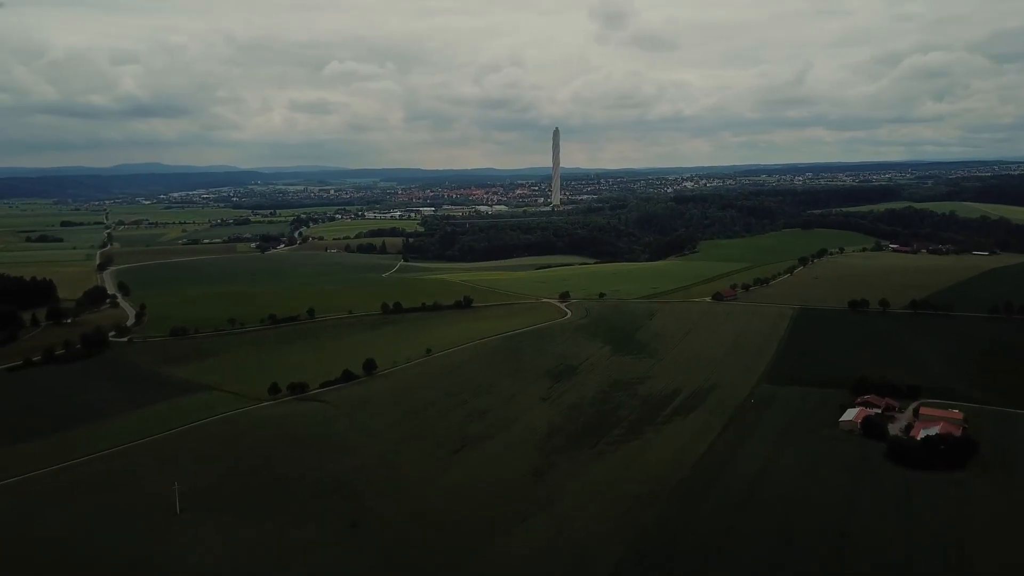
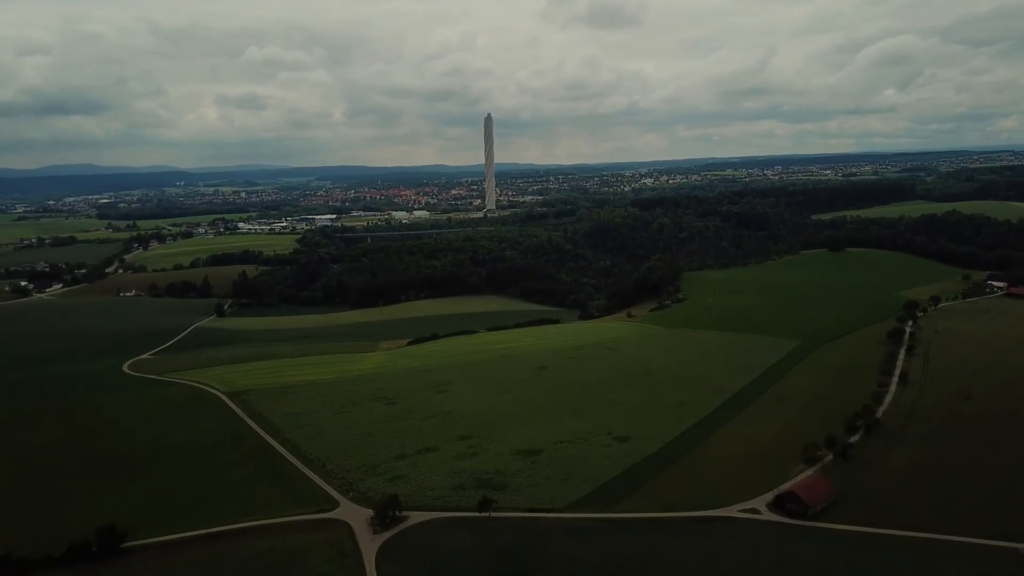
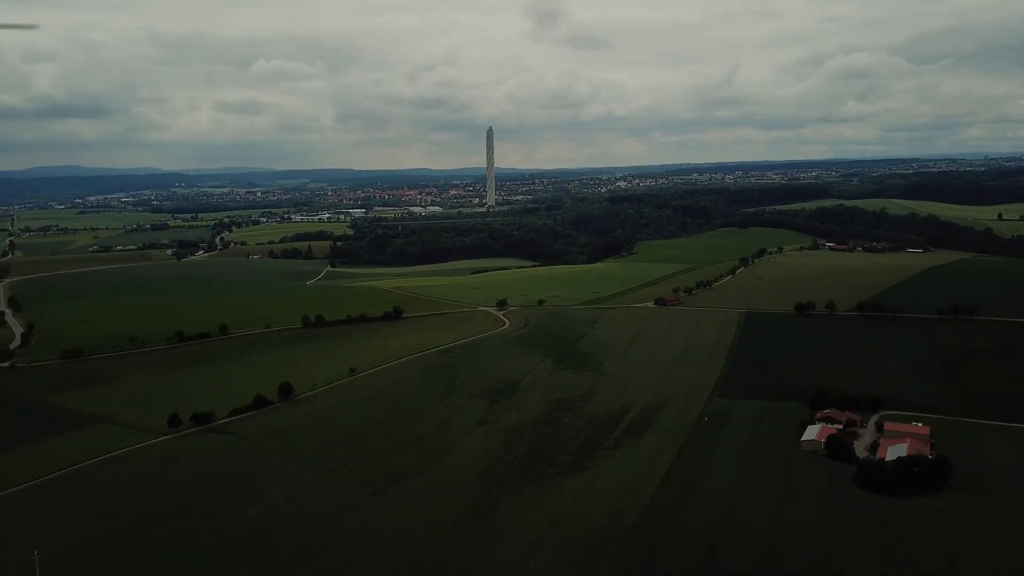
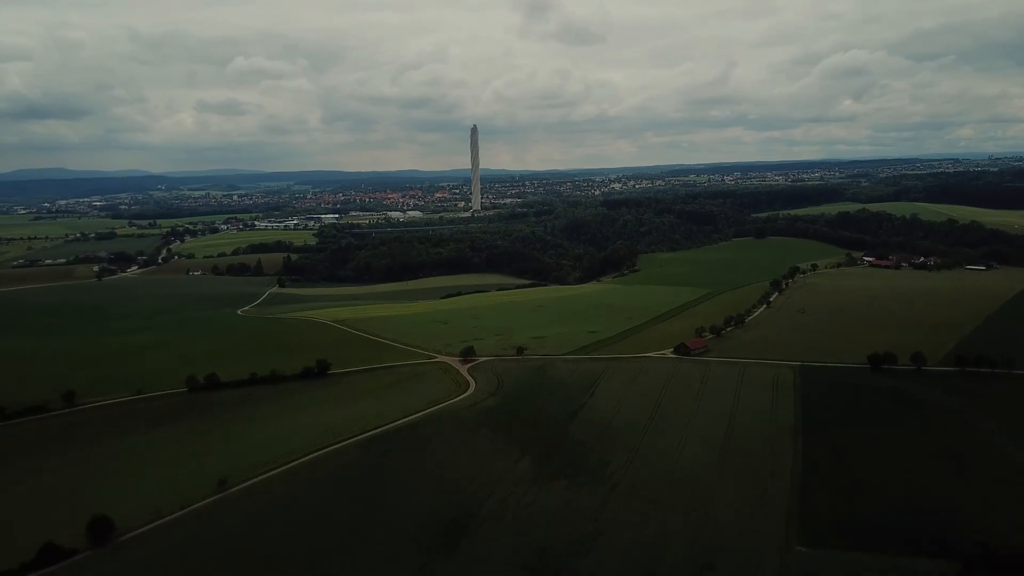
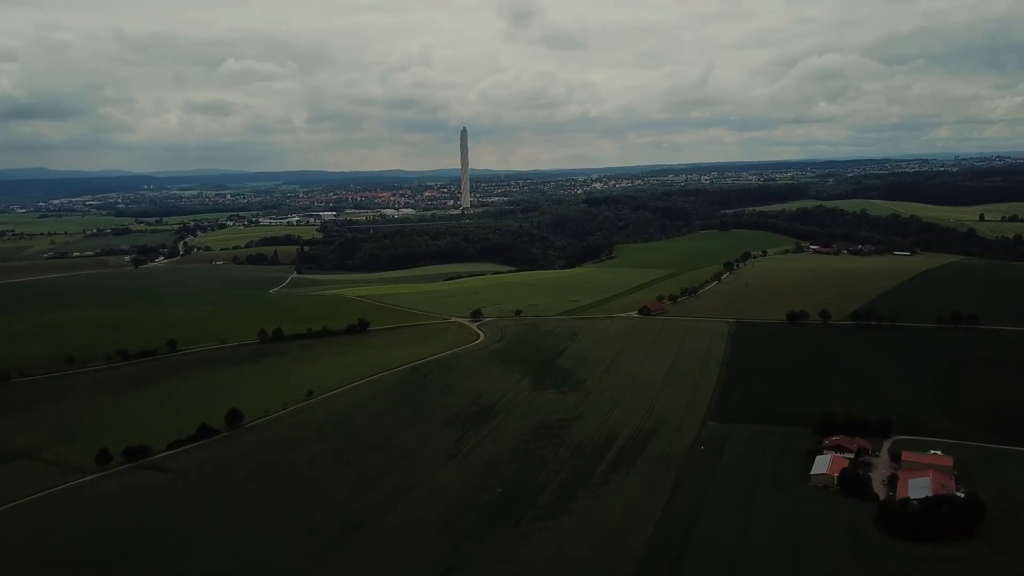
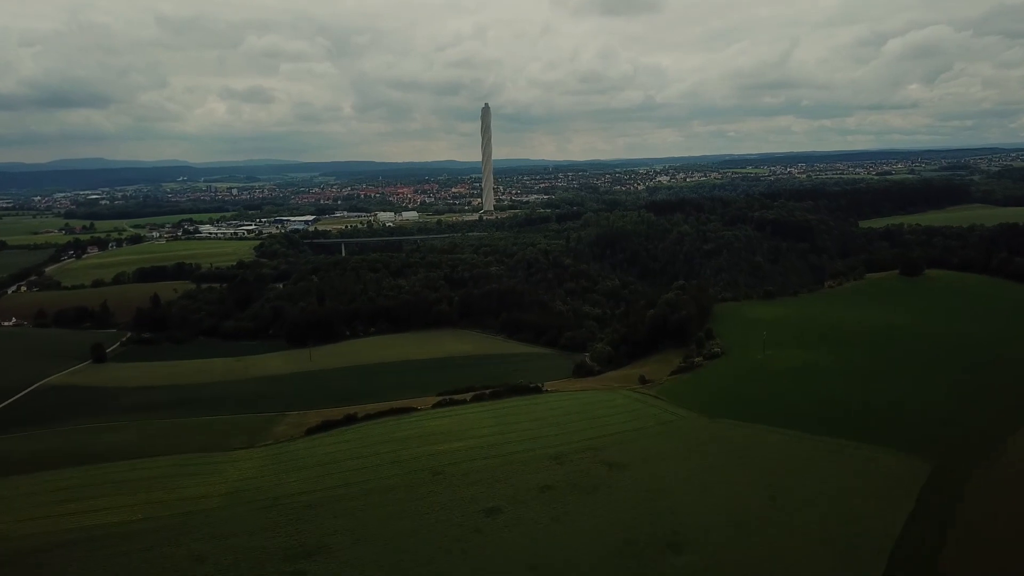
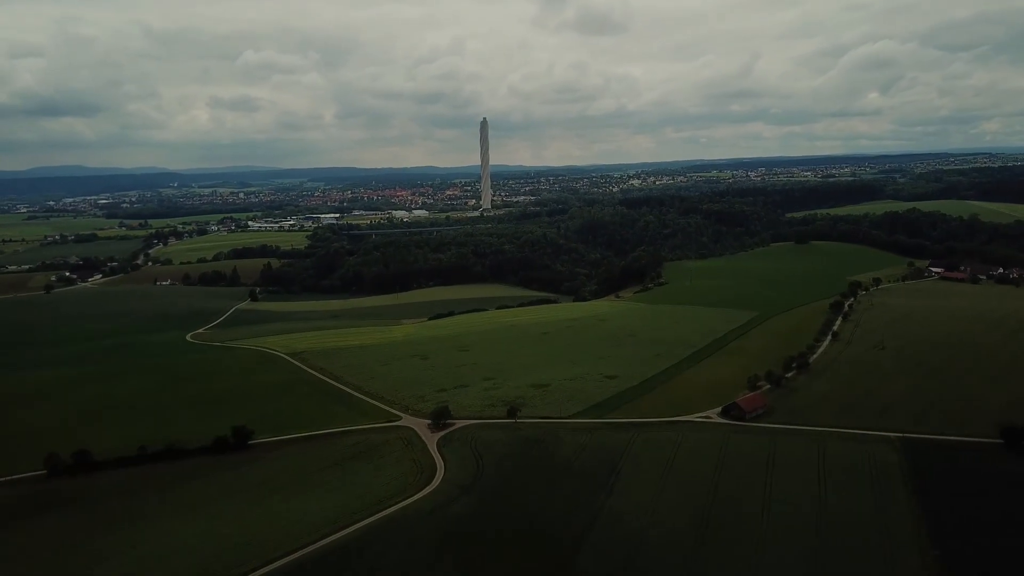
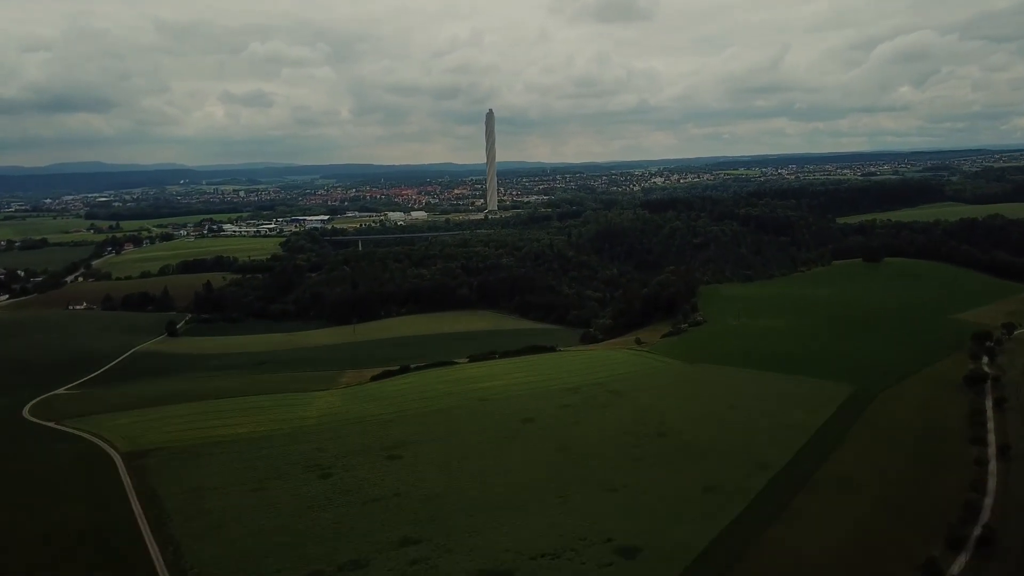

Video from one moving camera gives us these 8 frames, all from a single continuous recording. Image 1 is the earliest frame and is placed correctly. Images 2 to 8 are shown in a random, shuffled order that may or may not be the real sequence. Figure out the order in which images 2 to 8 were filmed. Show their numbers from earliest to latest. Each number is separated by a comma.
3, 5, 4, 7, 2, 8, 6
